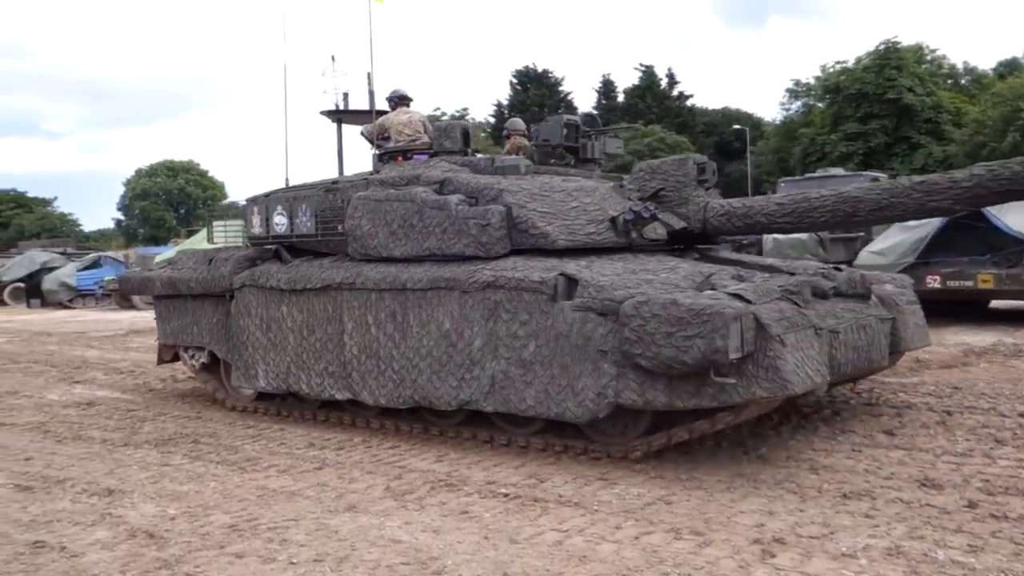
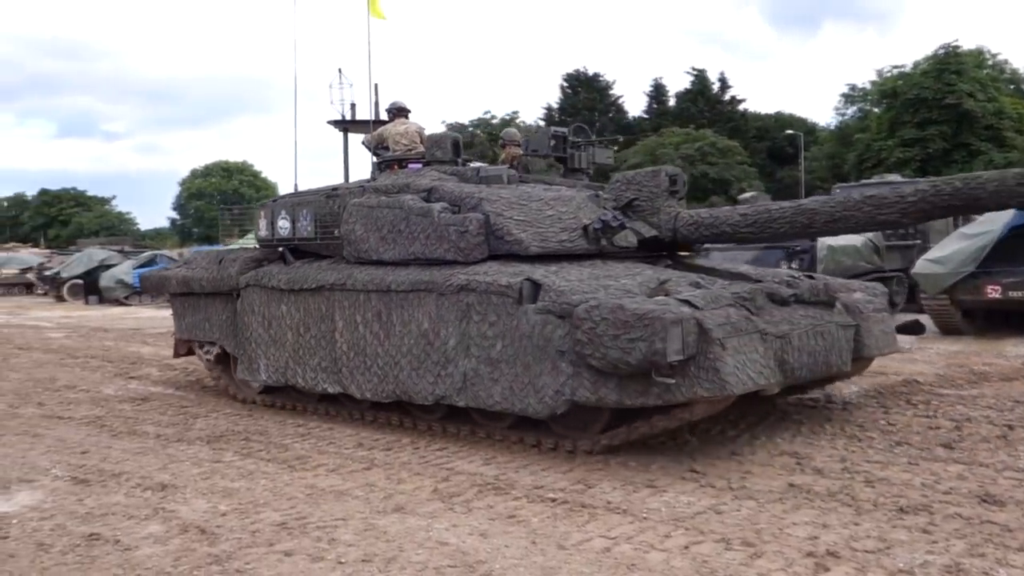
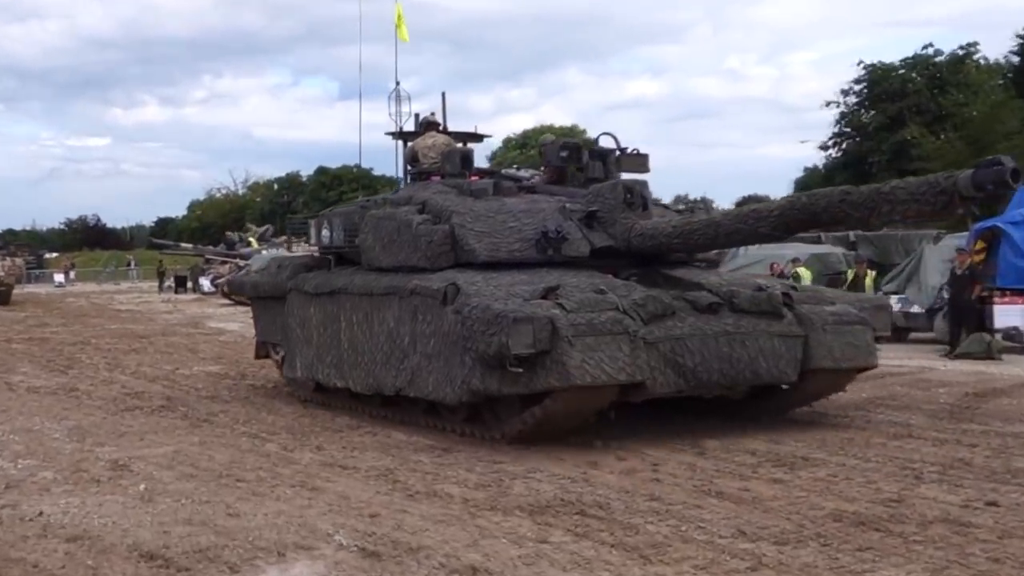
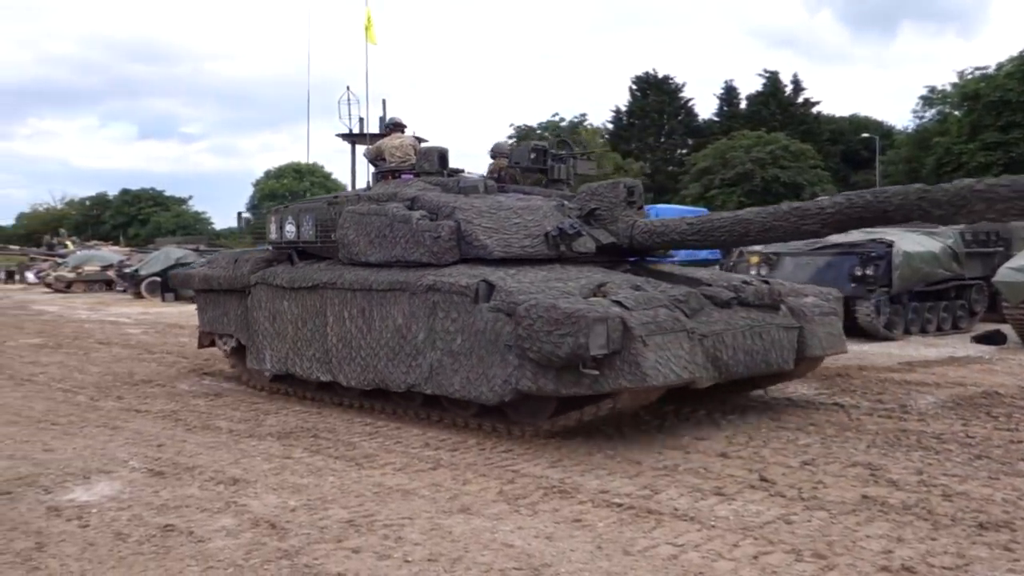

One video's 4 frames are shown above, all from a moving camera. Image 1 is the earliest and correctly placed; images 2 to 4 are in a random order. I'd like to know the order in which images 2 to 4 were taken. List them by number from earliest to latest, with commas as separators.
2, 4, 3
